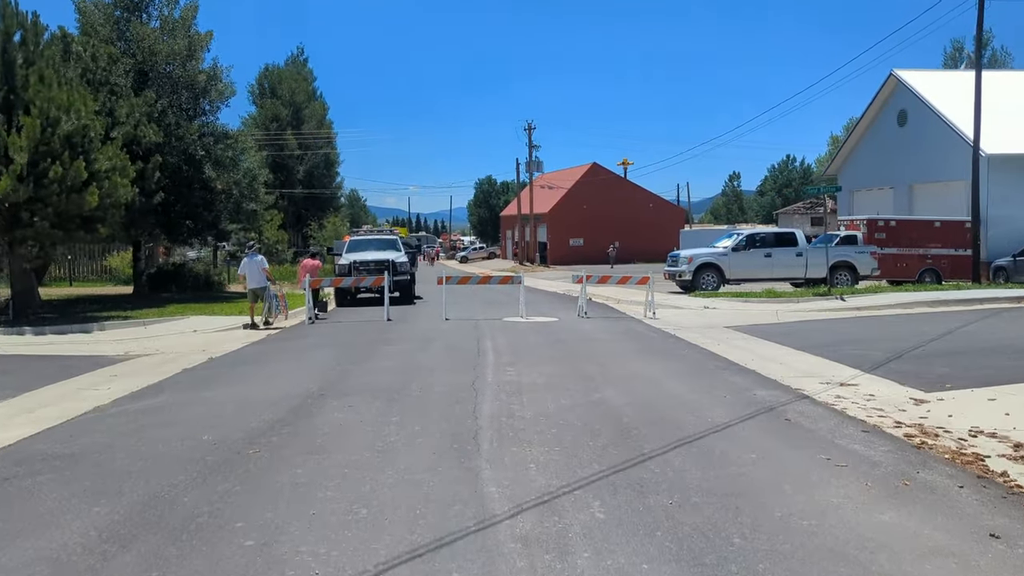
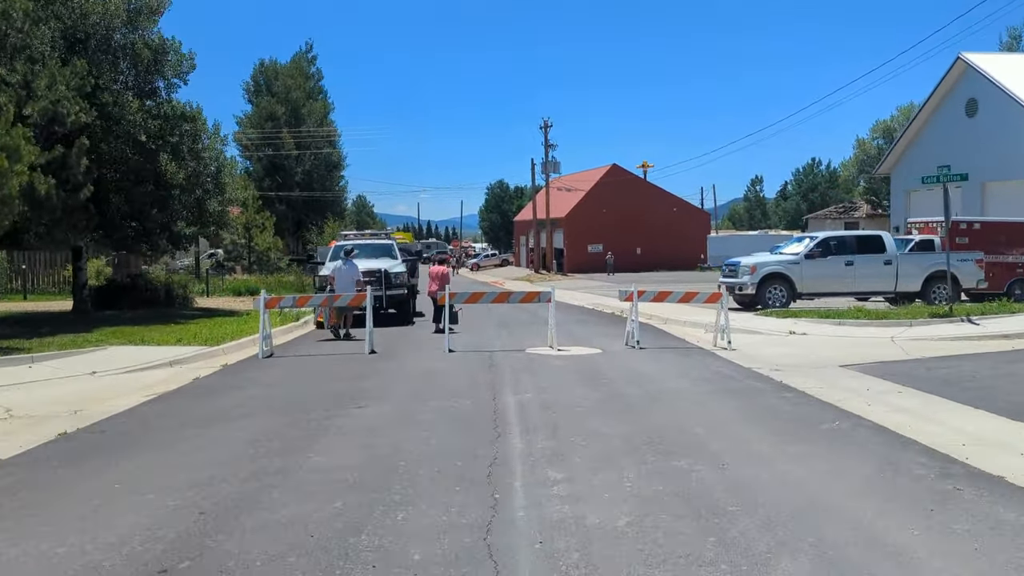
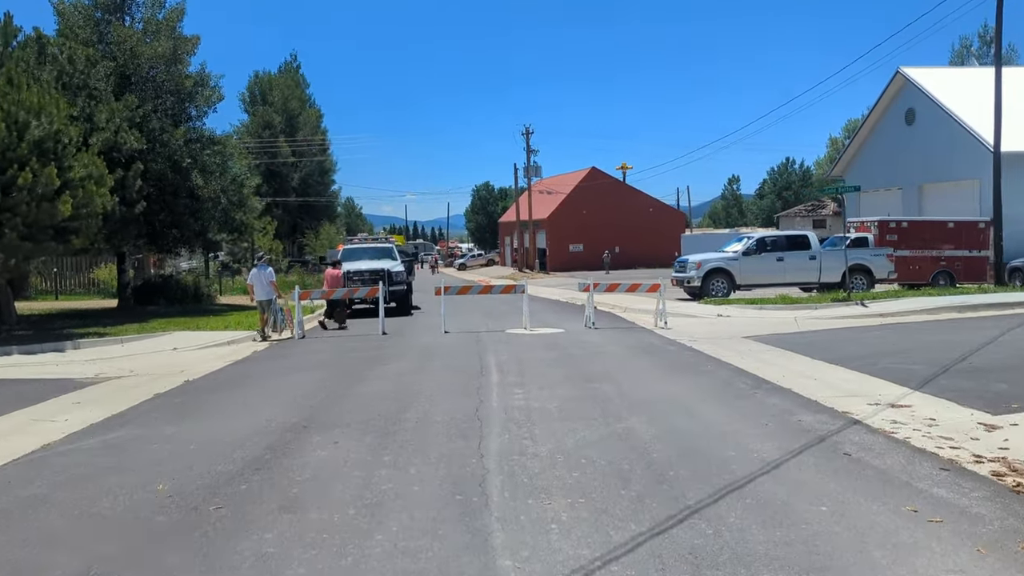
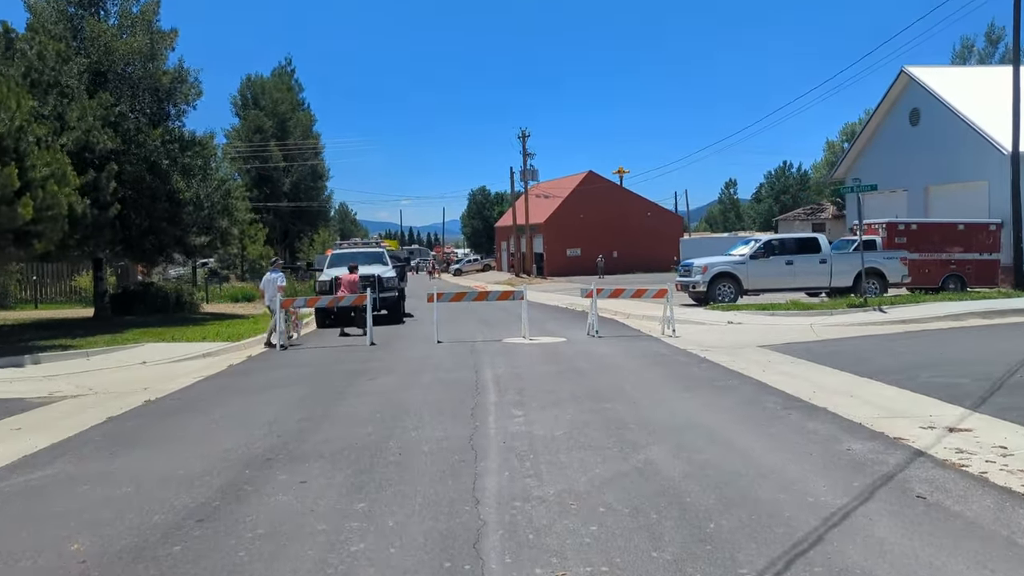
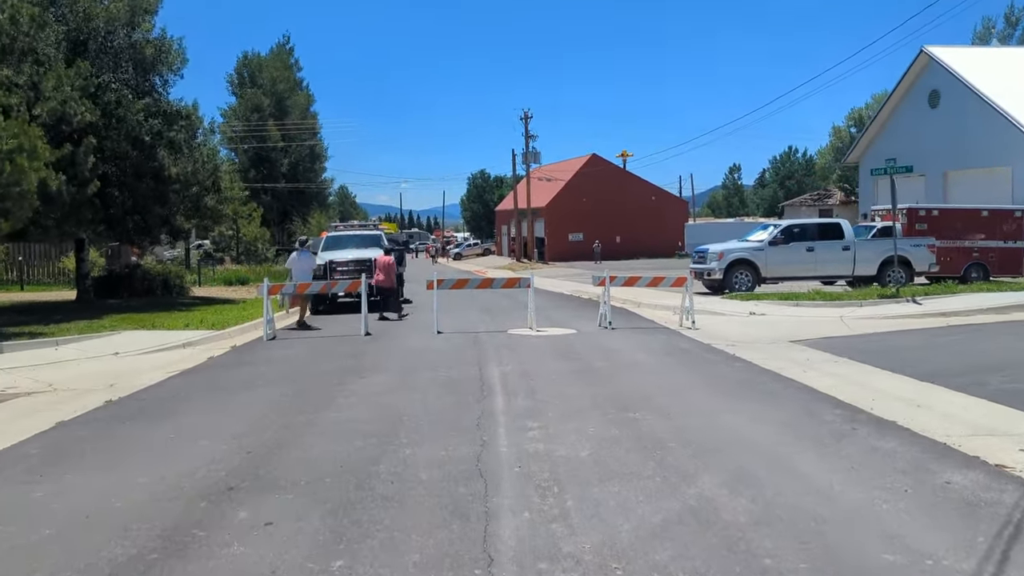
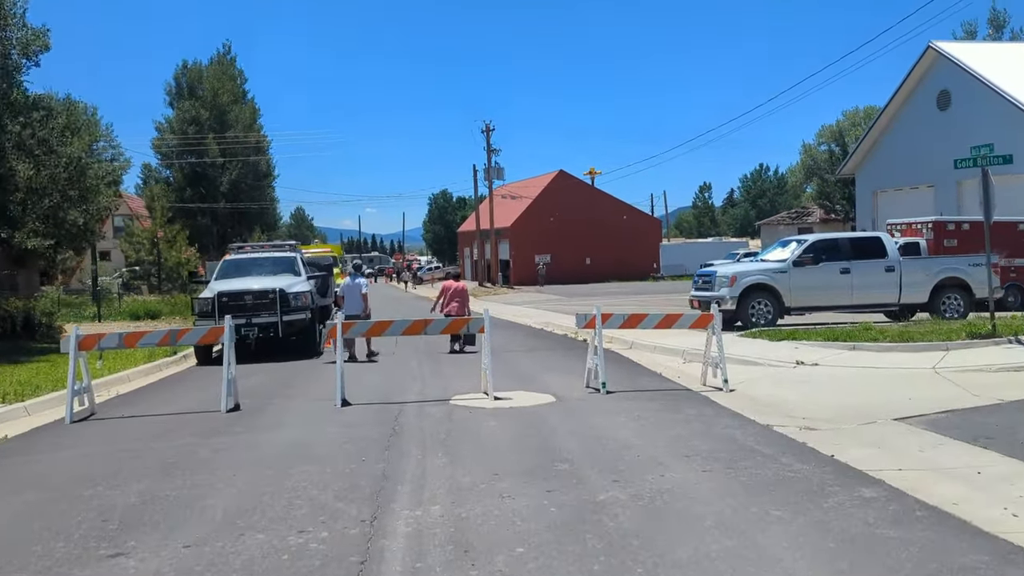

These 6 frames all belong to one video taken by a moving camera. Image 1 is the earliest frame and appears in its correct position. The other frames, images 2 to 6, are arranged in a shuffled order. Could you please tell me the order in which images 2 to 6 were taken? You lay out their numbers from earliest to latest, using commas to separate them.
3, 4, 5, 2, 6
